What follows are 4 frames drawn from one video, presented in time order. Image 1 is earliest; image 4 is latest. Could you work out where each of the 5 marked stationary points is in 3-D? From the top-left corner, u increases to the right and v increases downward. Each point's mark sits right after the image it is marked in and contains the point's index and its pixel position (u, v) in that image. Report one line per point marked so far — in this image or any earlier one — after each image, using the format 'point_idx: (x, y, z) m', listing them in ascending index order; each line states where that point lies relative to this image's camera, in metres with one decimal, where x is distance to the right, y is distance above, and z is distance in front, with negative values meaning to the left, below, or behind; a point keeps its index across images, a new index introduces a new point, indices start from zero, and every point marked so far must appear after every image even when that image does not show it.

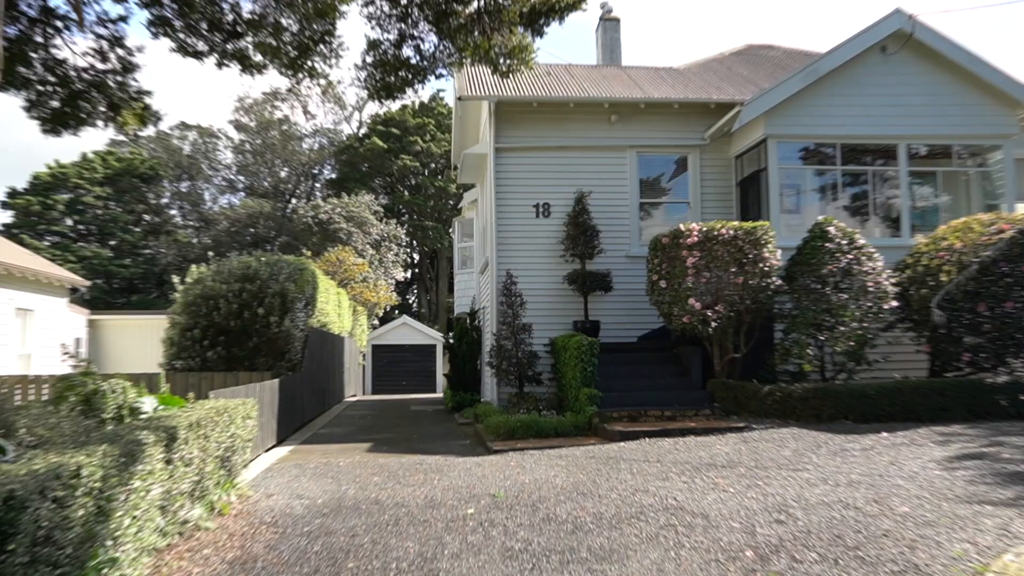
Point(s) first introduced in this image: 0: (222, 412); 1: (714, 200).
0: (-5.6, -2.4, +6.4) m
1: (+9.0, +3.8, +14.7) m
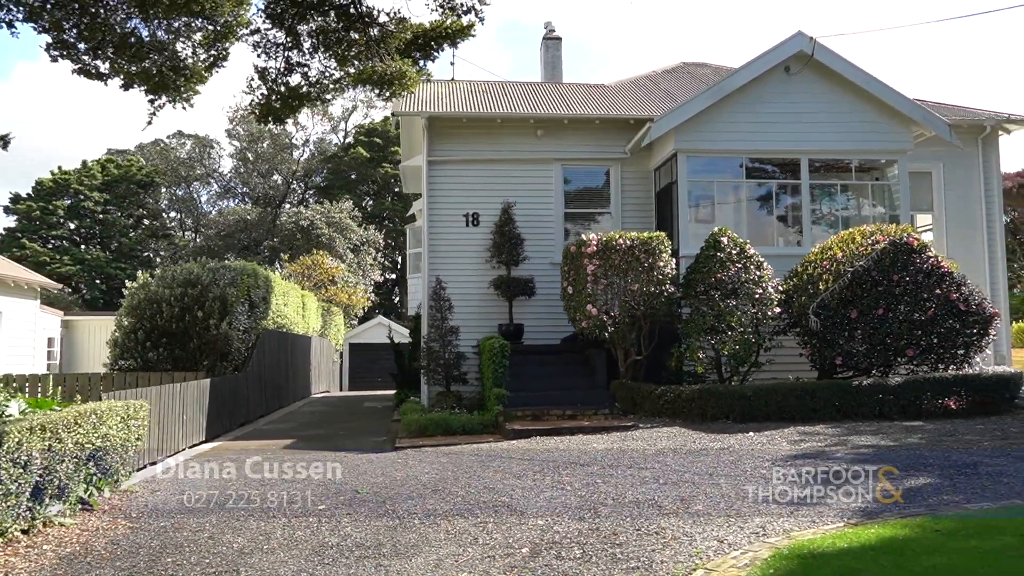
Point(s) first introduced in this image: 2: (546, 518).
0: (-8.7, -2.6, +6.8) m
1: (+5.8, +3.5, +15.3) m
2: (+0.6, -4.1, +6.0) m
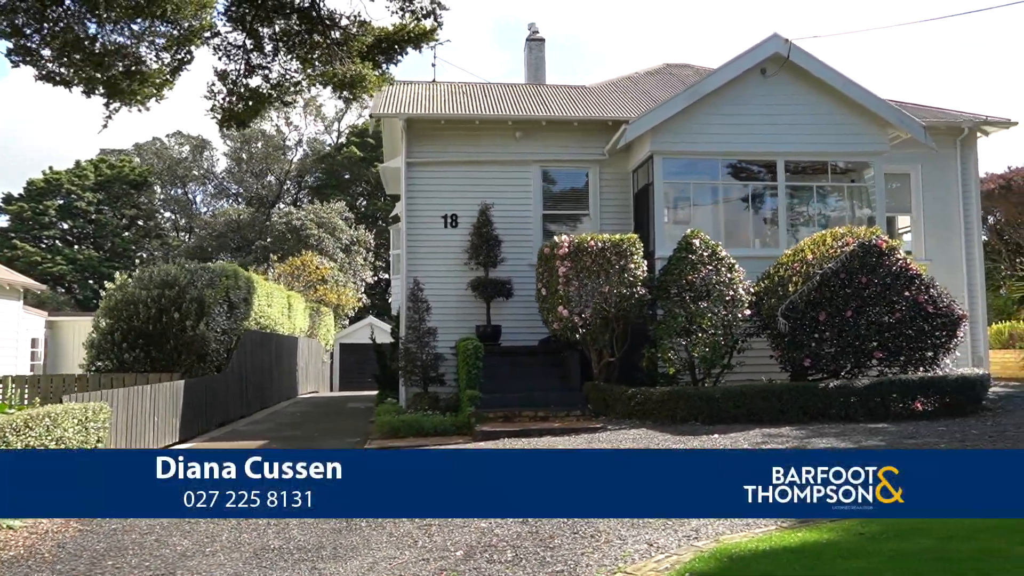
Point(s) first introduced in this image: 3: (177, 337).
0: (-9.7, -2.6, +6.8) m
1: (+4.8, +3.5, +15.4) m
2: (-0.4, -4.2, +6.0) m
3: (-14.4, -2.1, +14.1) m
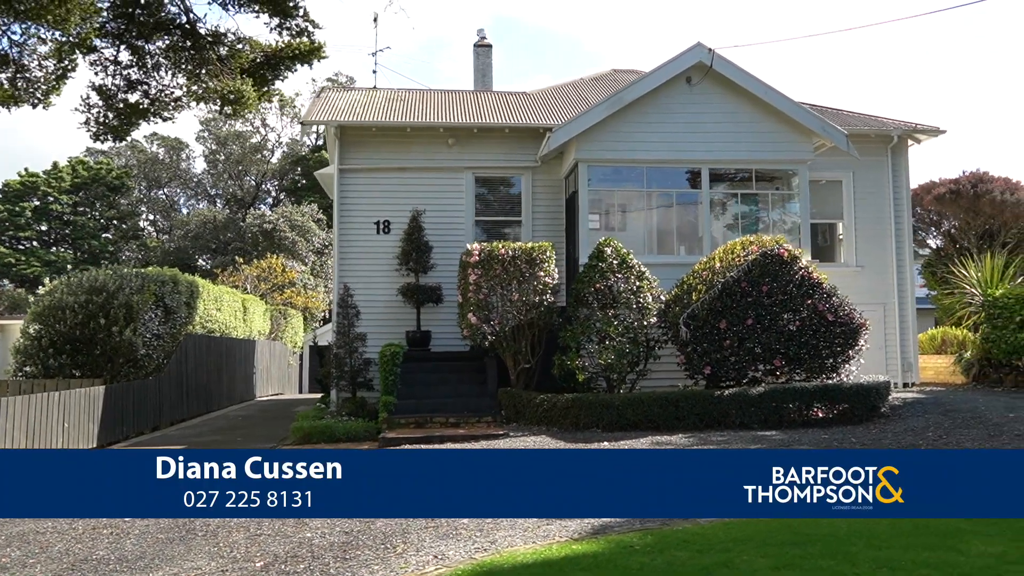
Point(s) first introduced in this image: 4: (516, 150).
0: (-12.8, -2.9, +6.9) m
1: (+1.6, +3.2, +15.5) m
2: (-3.5, -4.5, +6.2) m
3: (-17.5, -2.3, +14.2) m
4: (0.0, +6.5, +15.4) m
